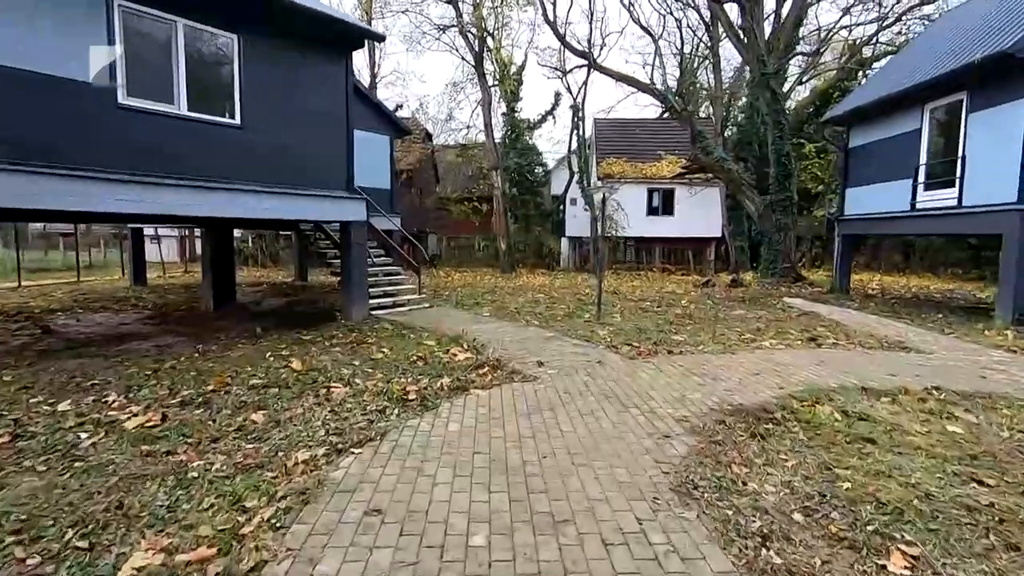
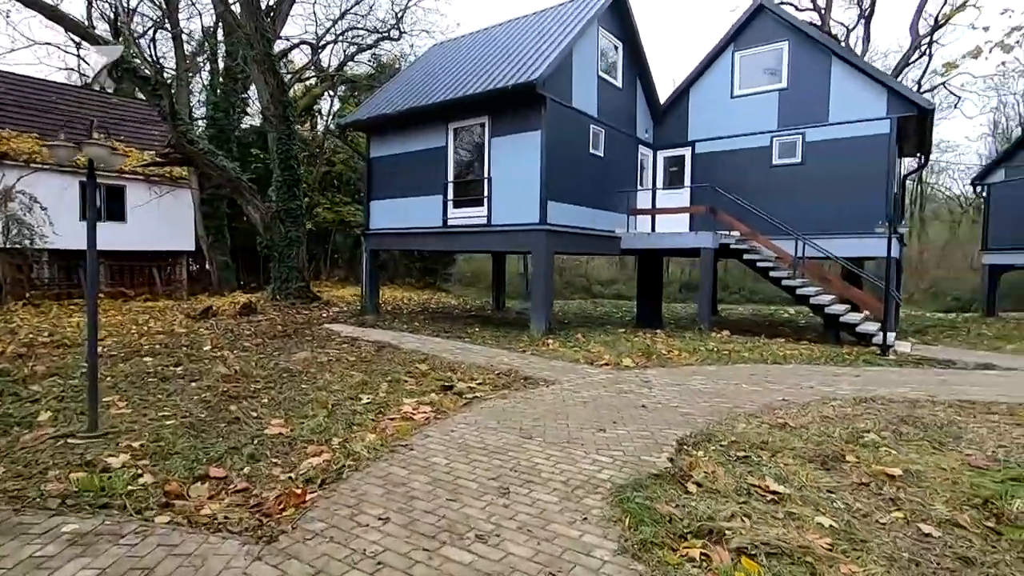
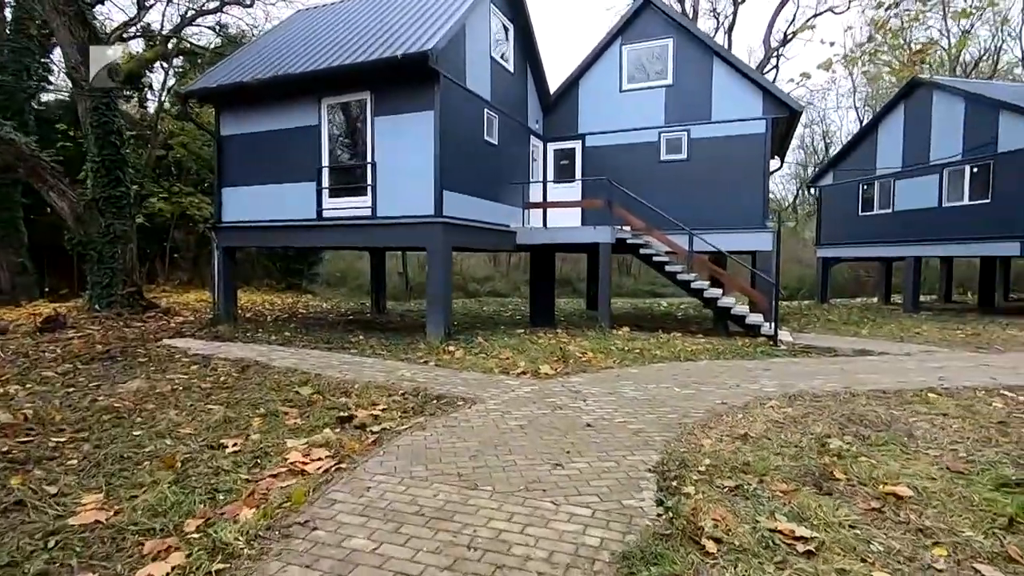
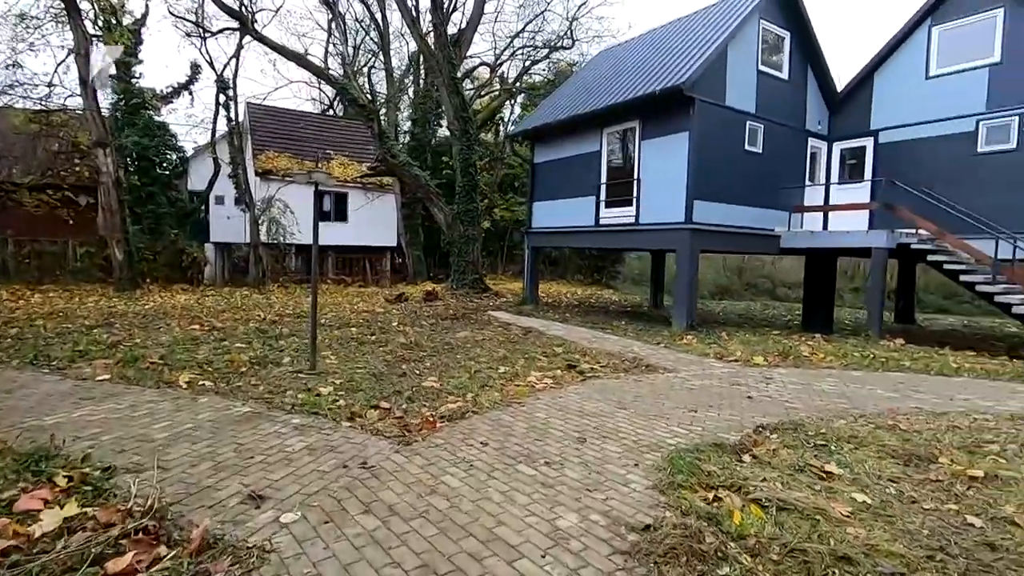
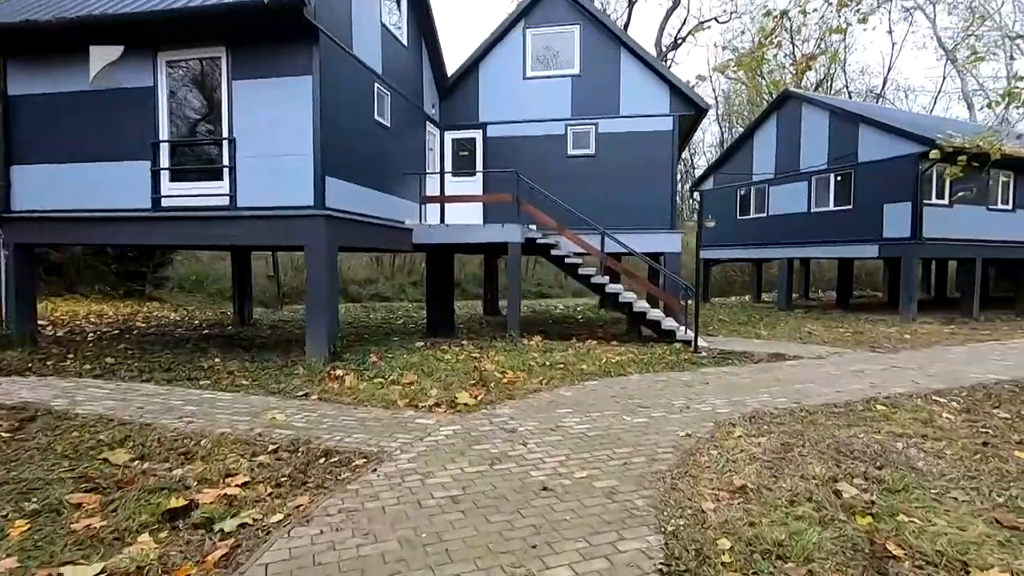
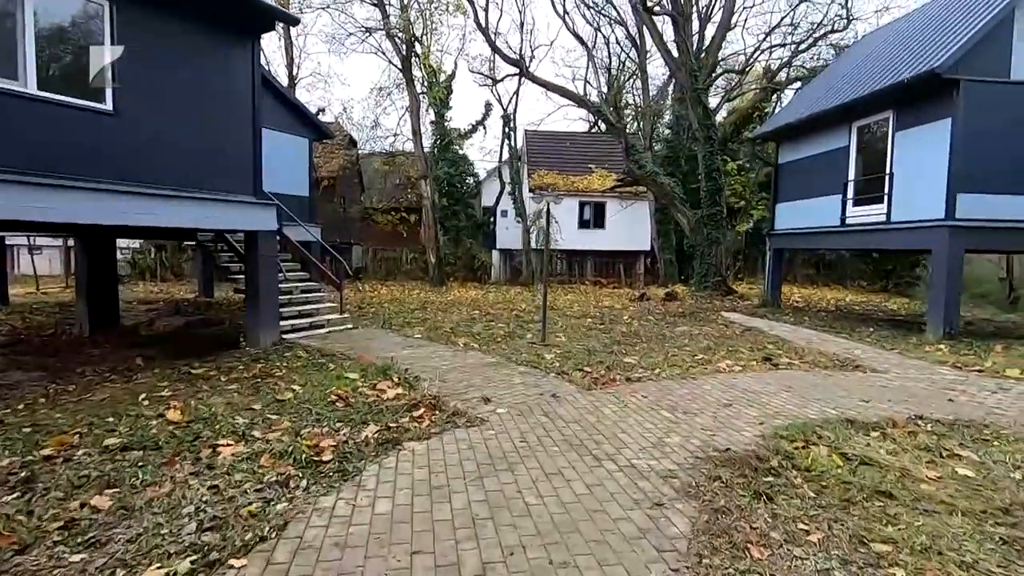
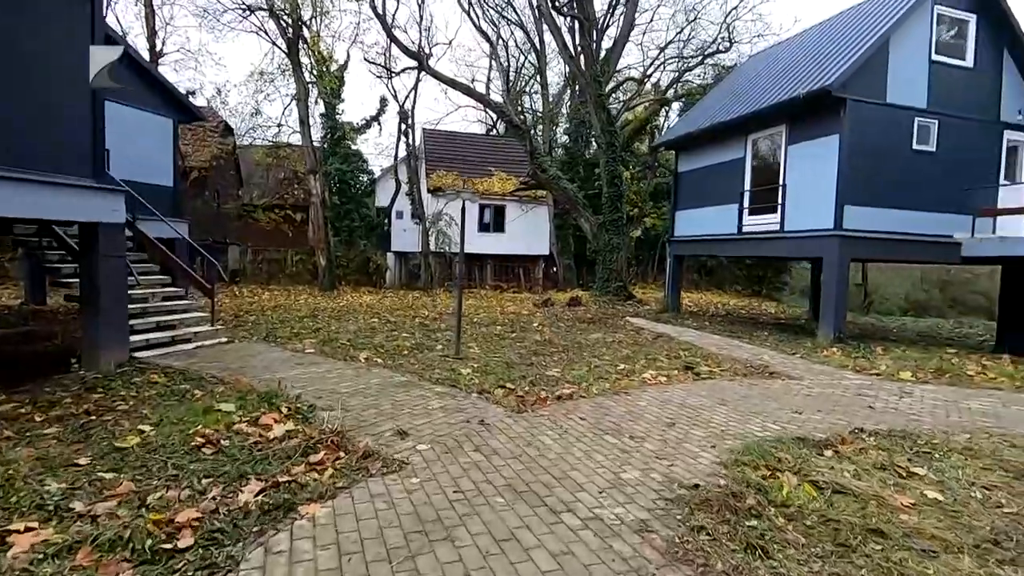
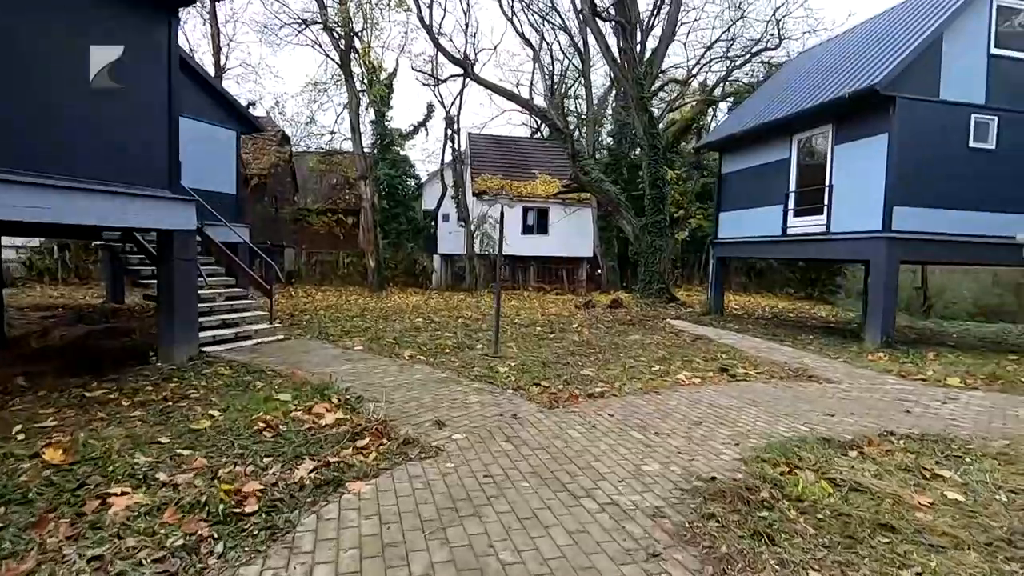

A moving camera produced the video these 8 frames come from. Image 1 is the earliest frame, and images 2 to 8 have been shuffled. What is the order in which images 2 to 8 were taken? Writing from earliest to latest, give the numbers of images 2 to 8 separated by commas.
6, 8, 7, 4, 2, 3, 5
